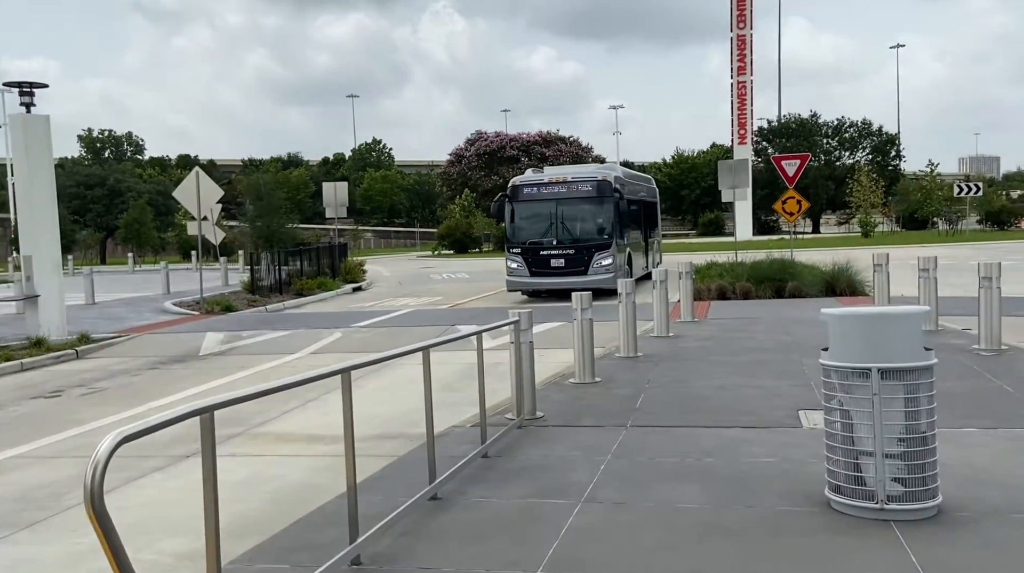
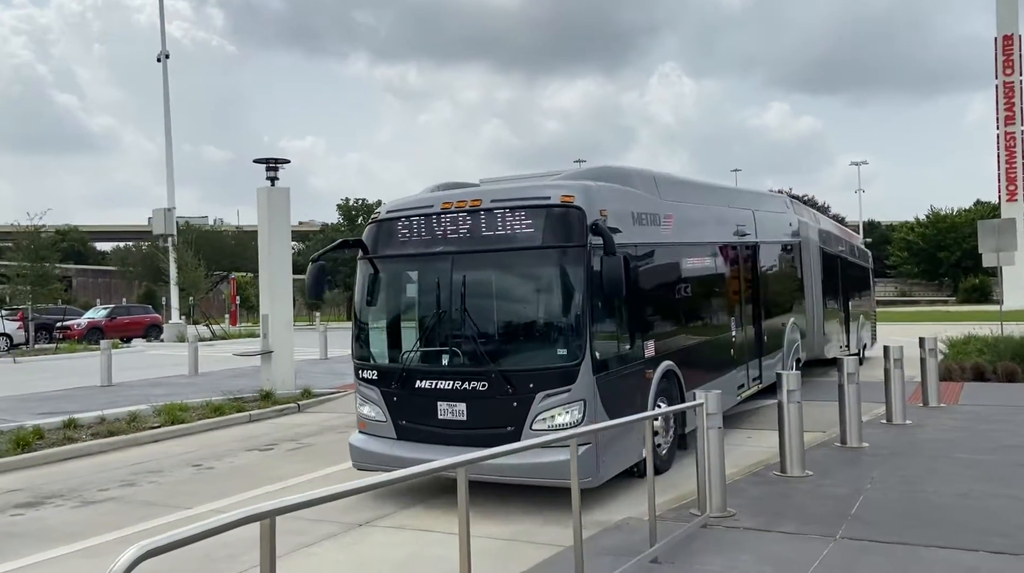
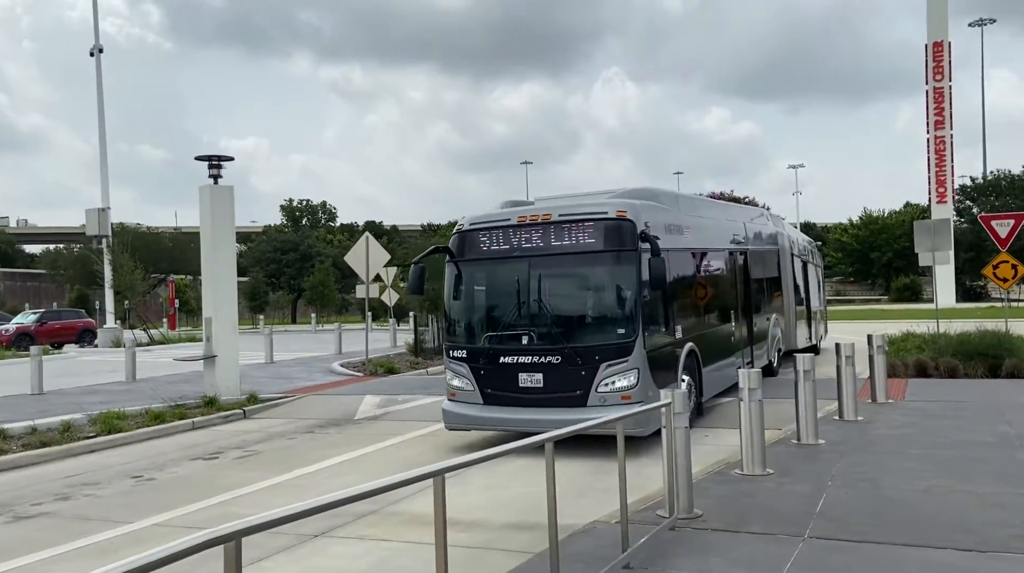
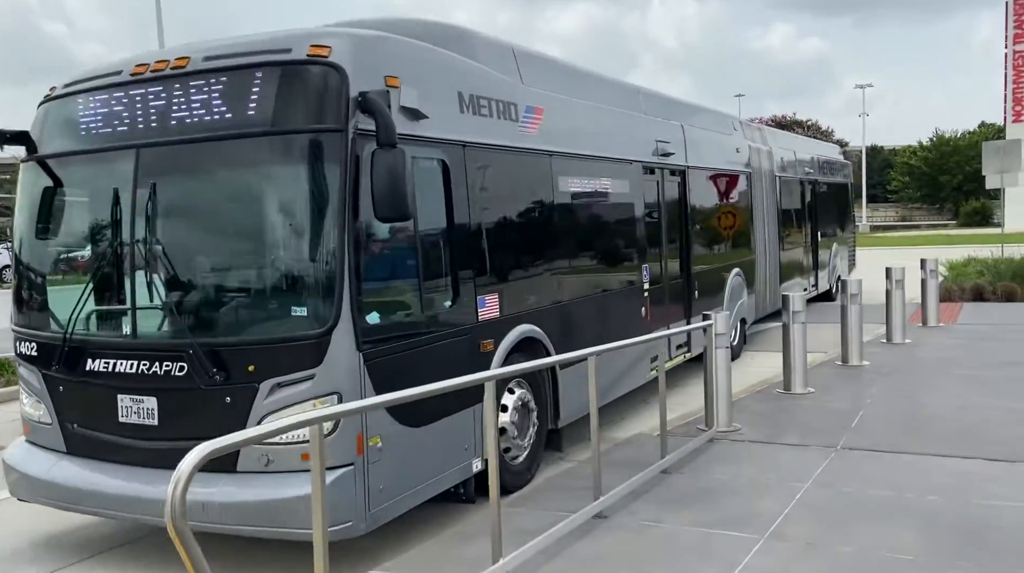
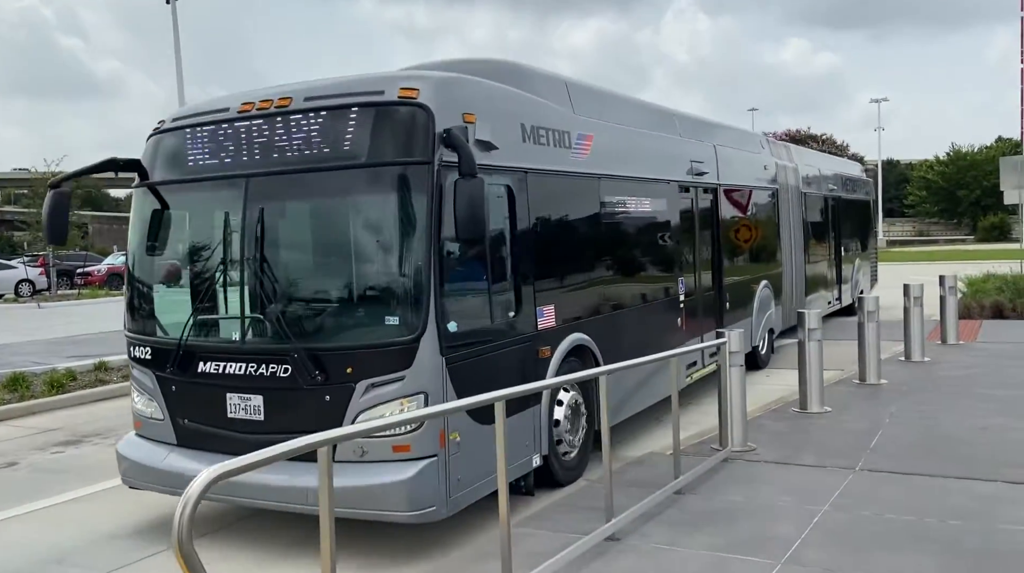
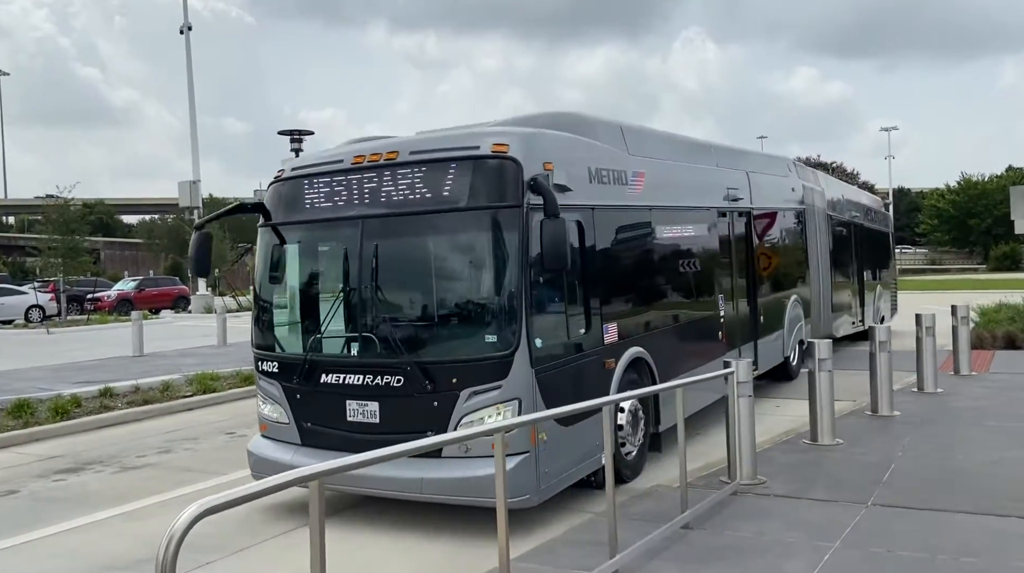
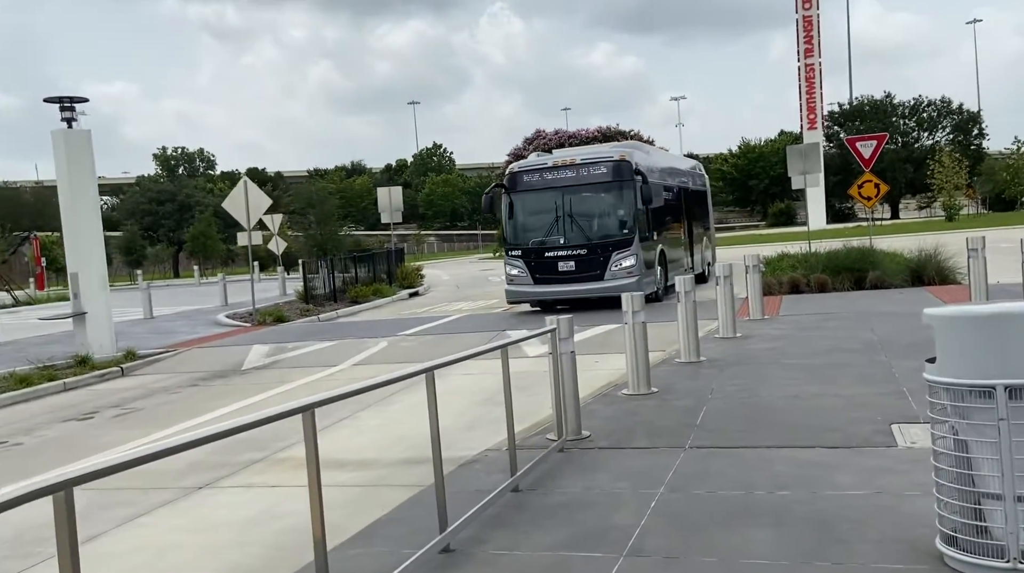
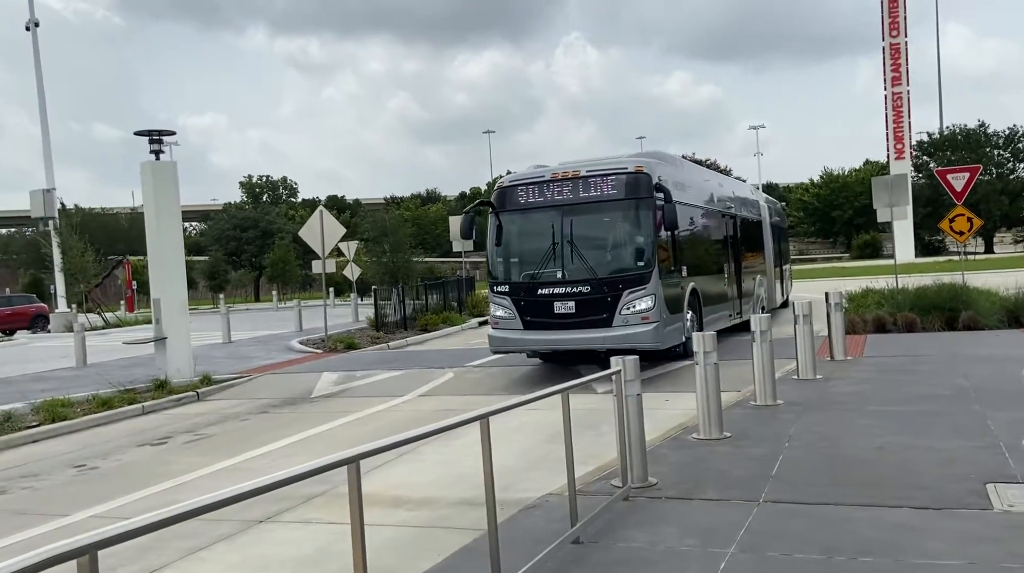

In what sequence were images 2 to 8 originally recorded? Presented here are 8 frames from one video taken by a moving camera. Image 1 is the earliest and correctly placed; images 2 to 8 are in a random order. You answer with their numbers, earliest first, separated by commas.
7, 8, 3, 2, 6, 5, 4
